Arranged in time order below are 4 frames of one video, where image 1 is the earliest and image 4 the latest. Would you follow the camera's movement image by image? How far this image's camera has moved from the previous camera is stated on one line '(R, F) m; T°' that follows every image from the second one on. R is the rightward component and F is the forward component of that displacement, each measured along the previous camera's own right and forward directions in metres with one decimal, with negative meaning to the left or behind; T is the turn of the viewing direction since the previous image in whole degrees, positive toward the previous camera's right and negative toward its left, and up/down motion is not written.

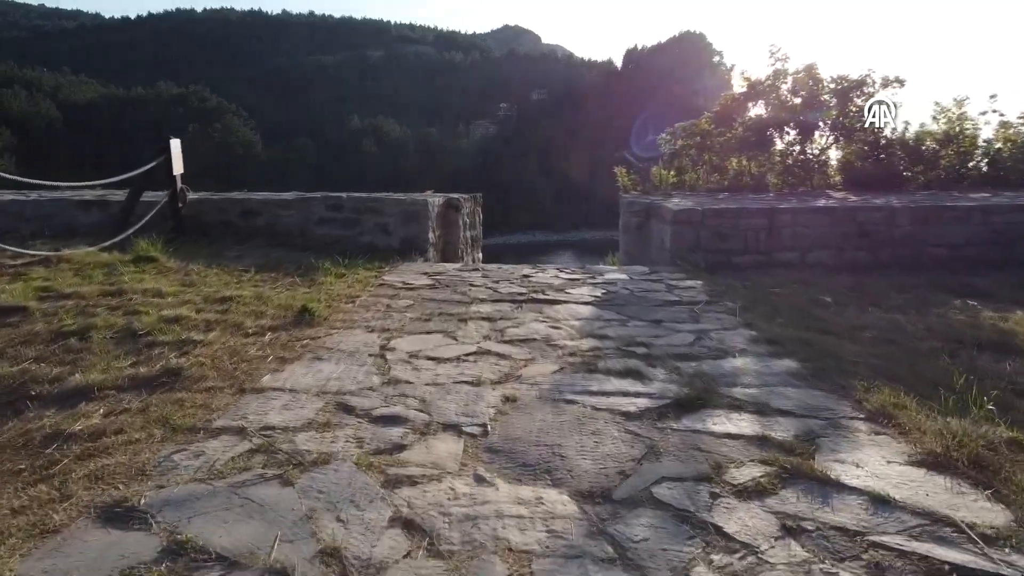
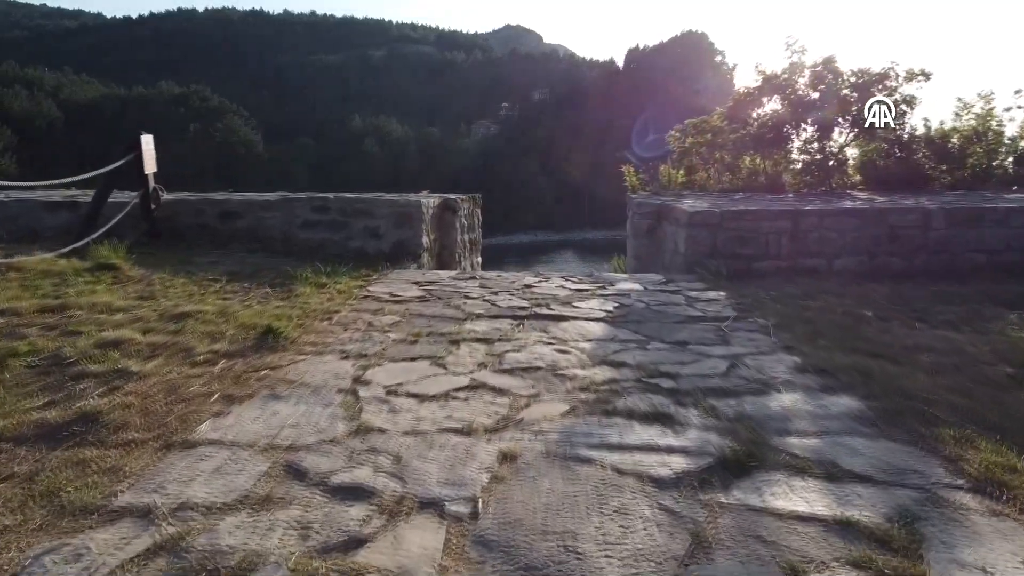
(0.0, +0.4) m; 0°
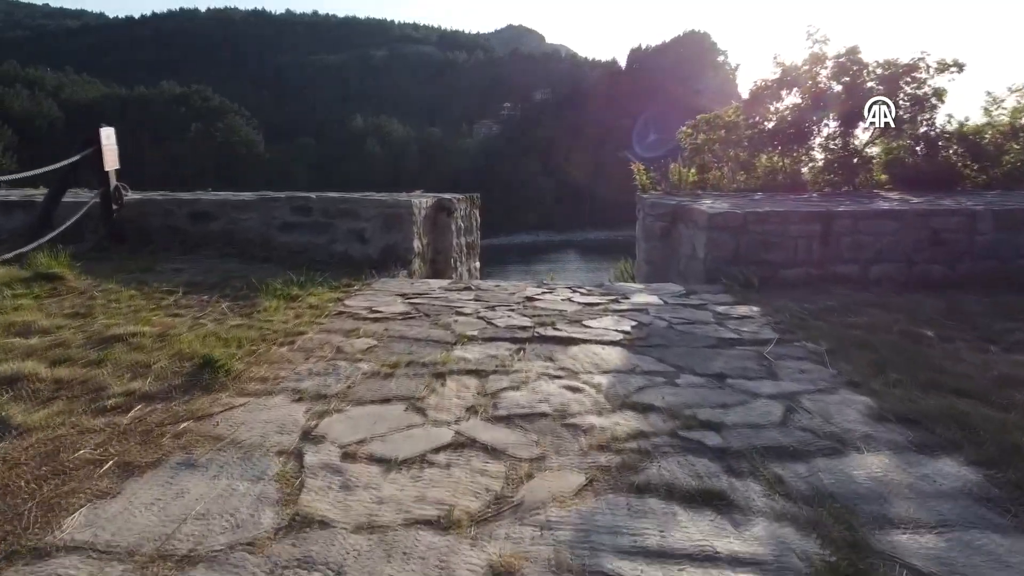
(0.0, +0.5) m; 0°
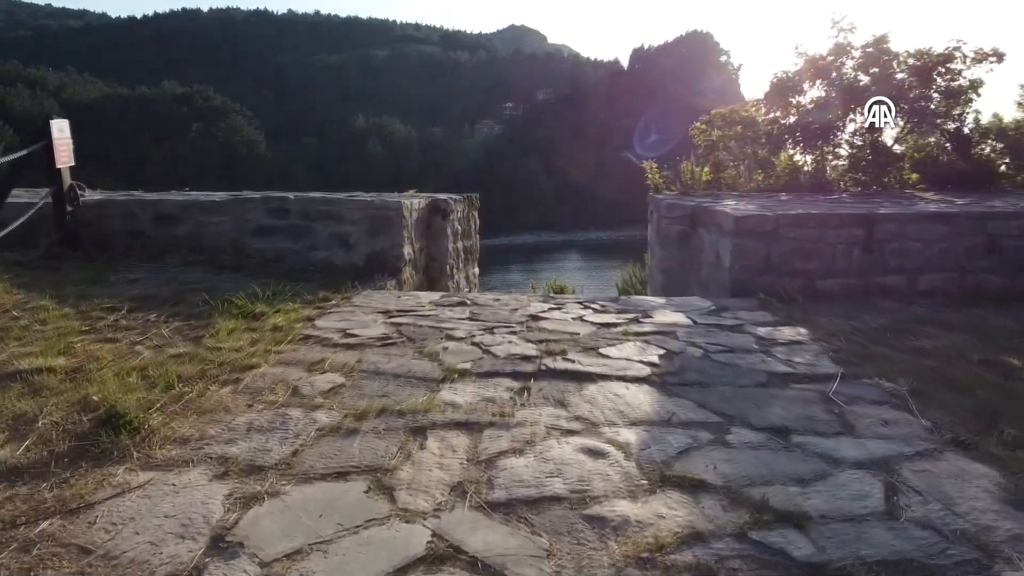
(0.0, +0.5) m; 0°
